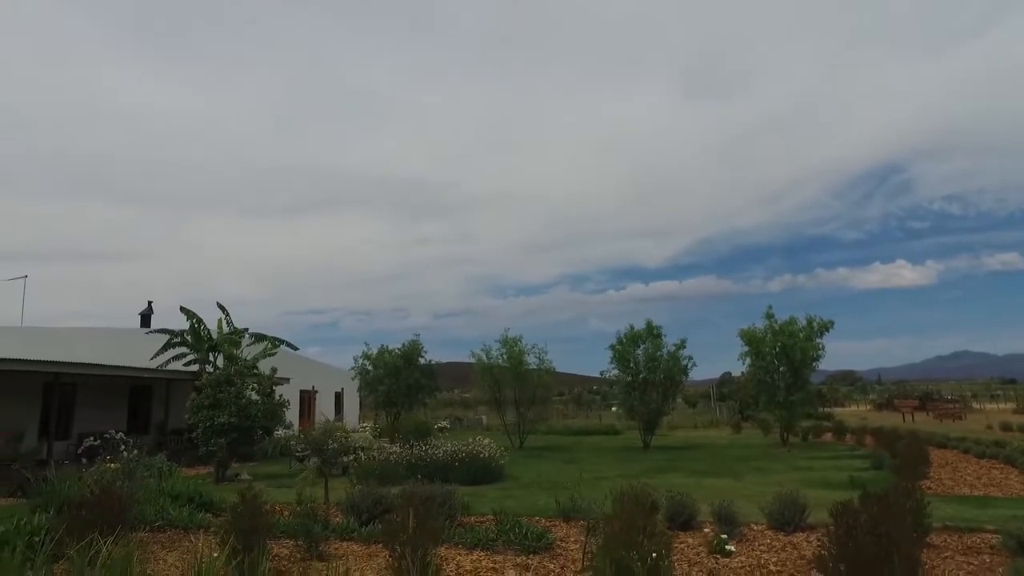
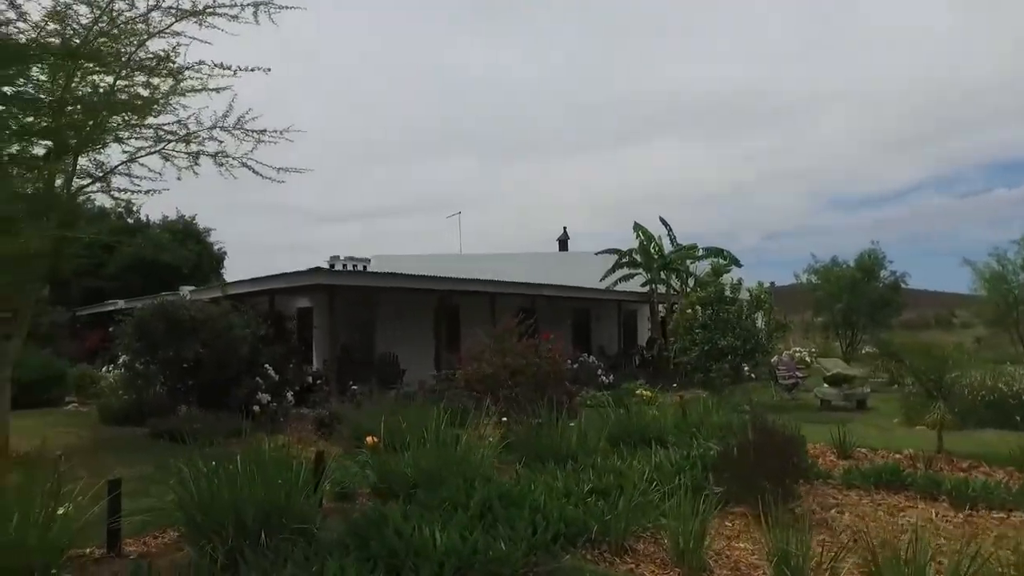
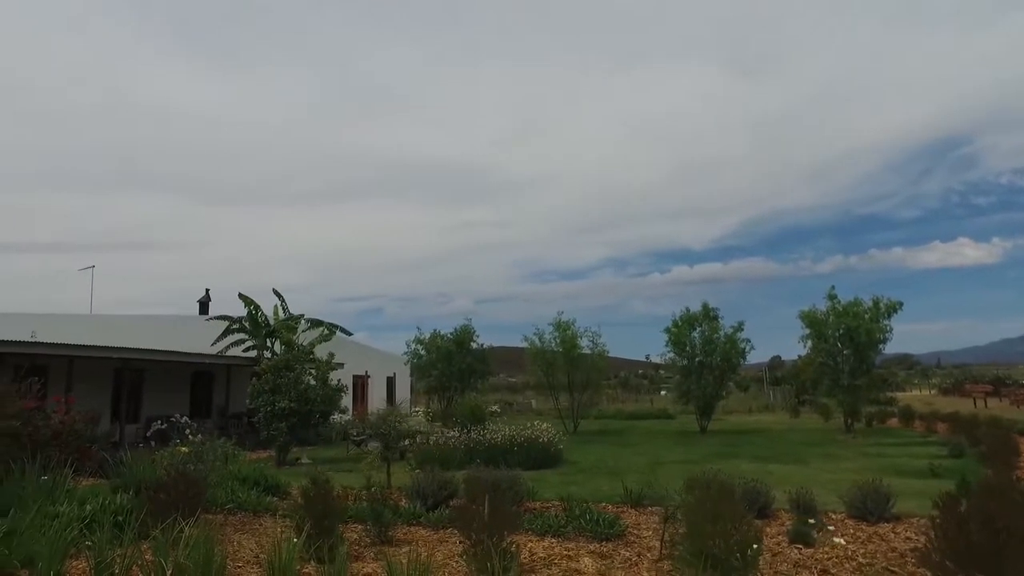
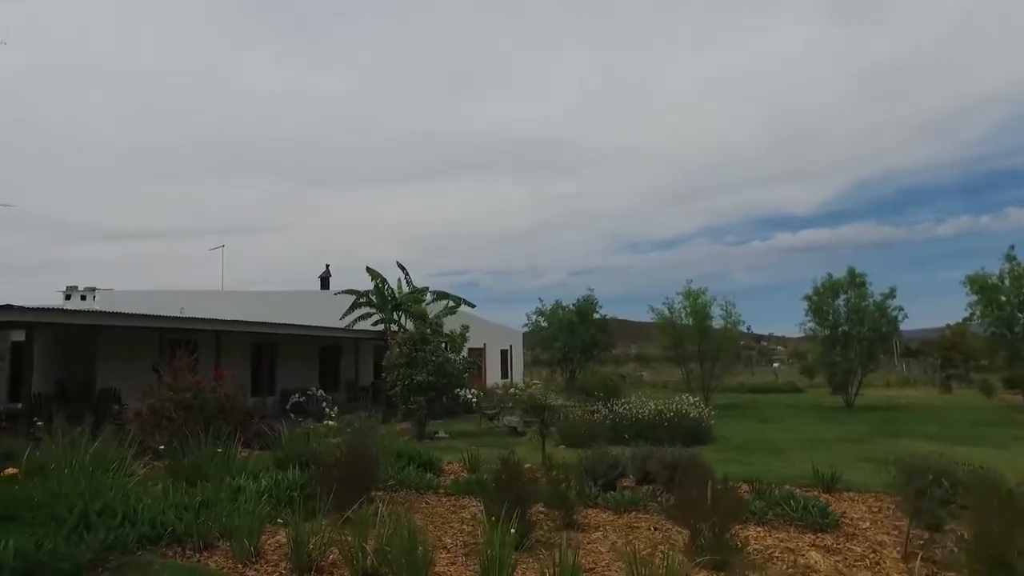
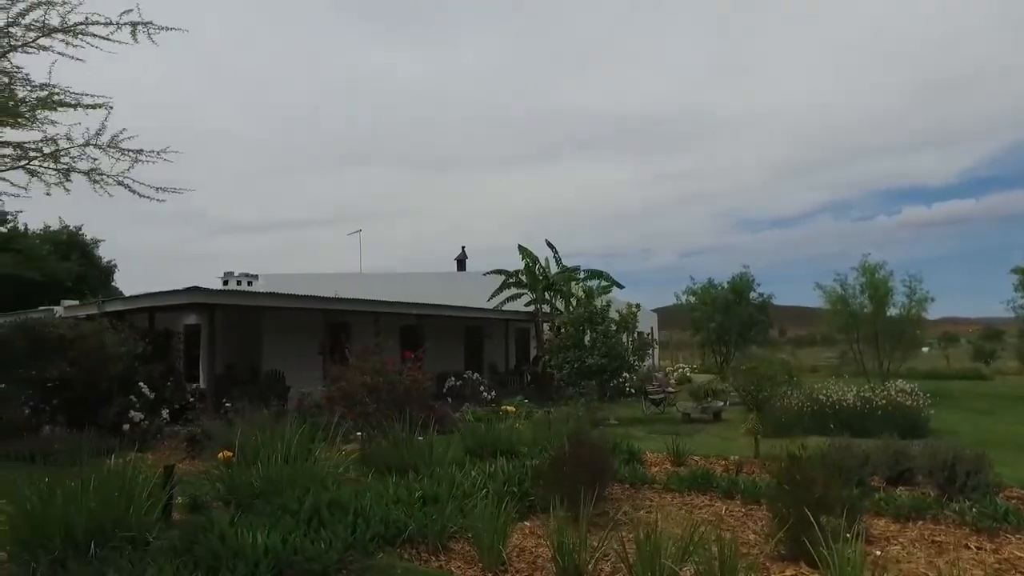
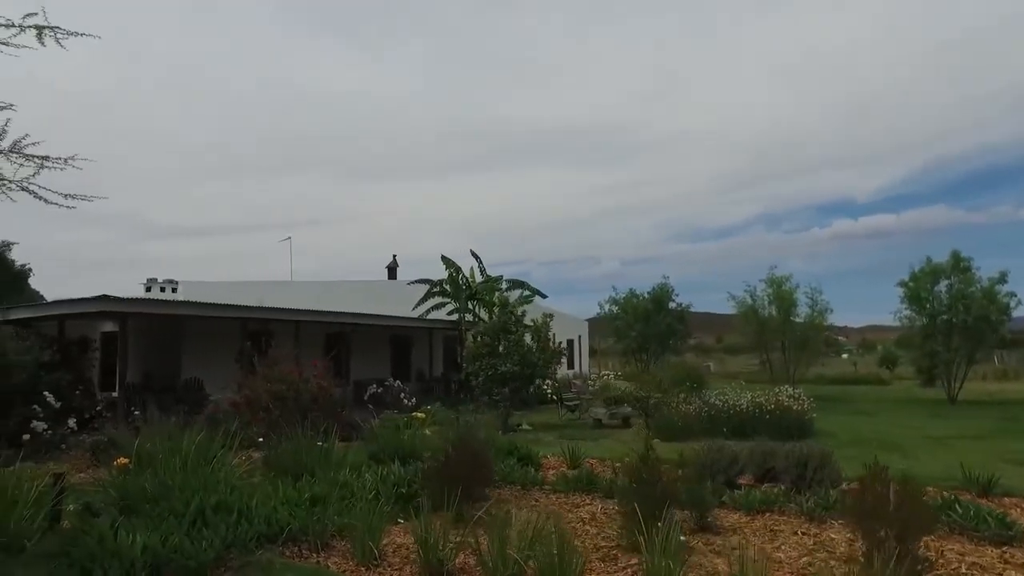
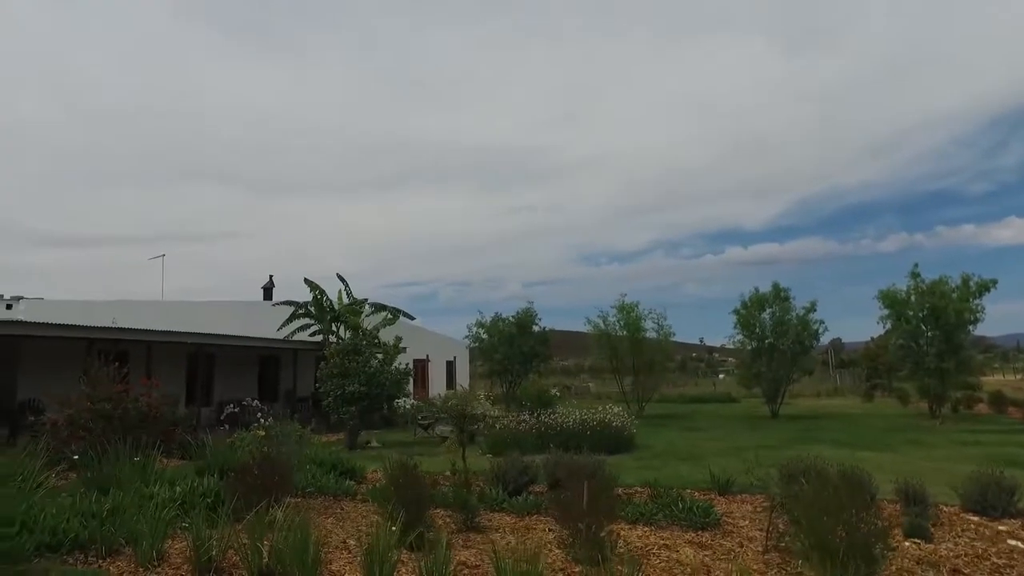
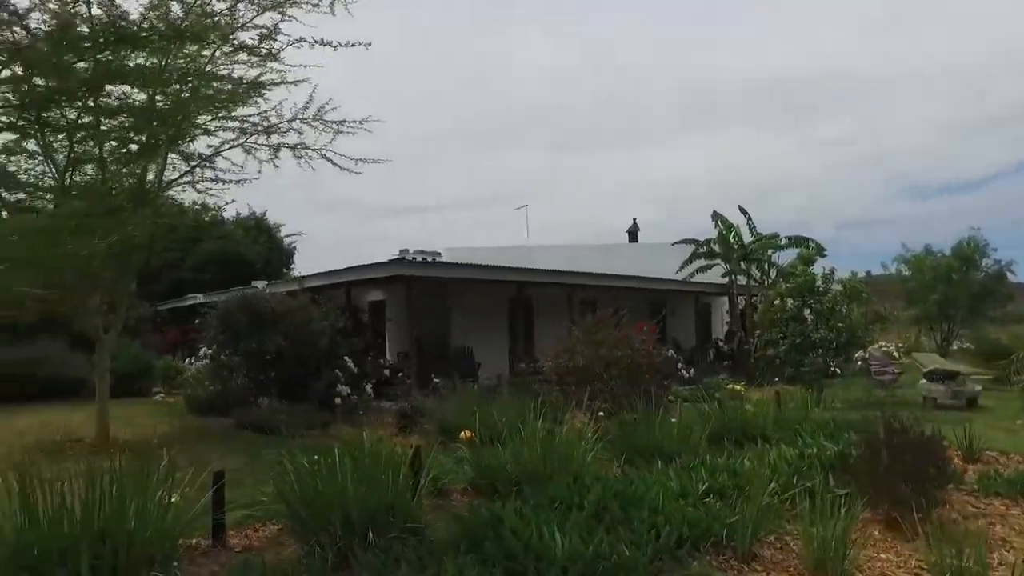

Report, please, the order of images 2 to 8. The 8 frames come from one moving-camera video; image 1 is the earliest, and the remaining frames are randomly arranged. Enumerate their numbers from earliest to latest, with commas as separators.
3, 7, 4, 6, 5, 2, 8
